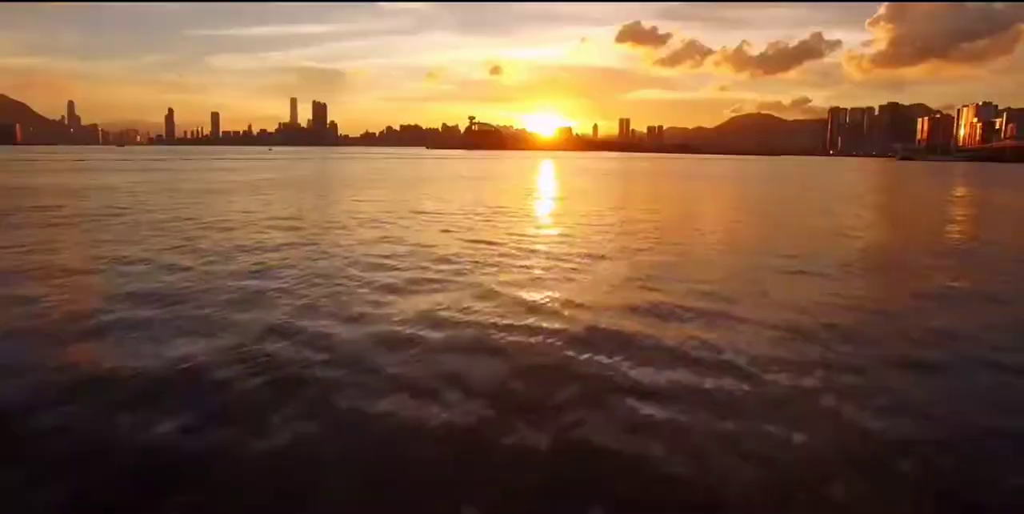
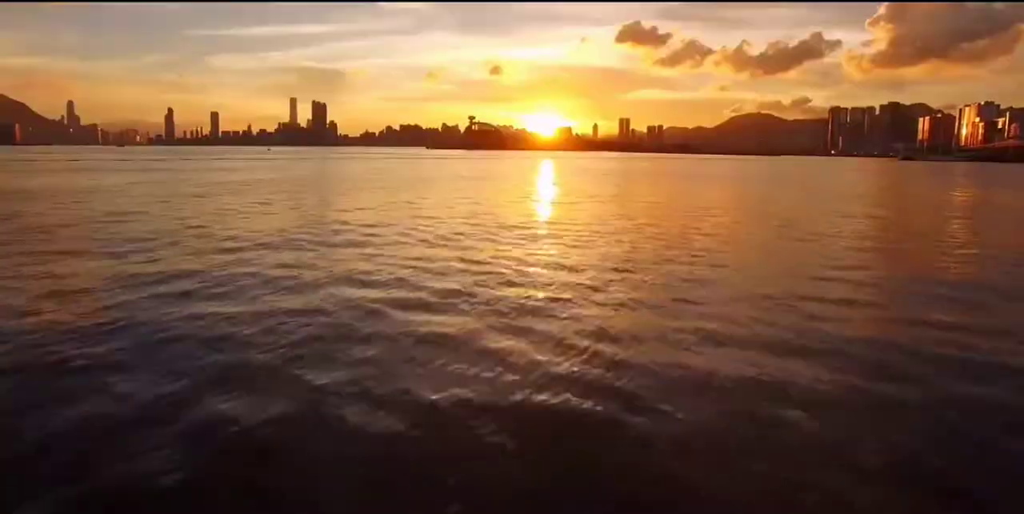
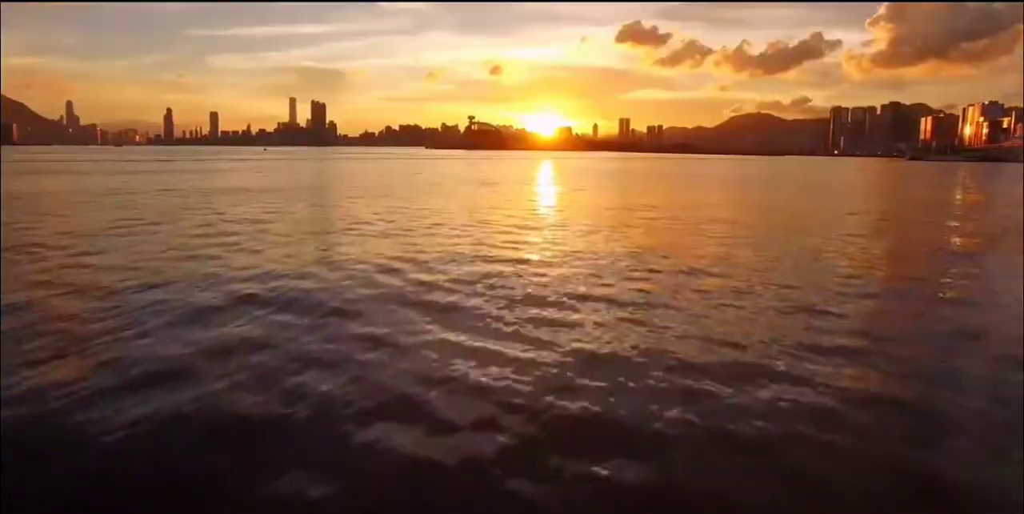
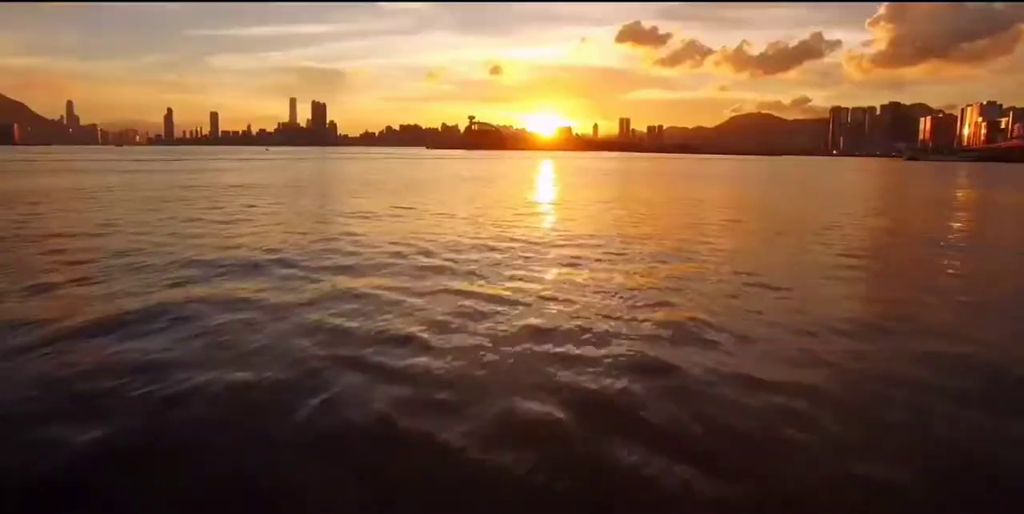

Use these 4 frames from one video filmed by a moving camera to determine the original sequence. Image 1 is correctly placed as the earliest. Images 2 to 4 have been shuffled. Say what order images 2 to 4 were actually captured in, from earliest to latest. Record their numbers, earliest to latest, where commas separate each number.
2, 4, 3
